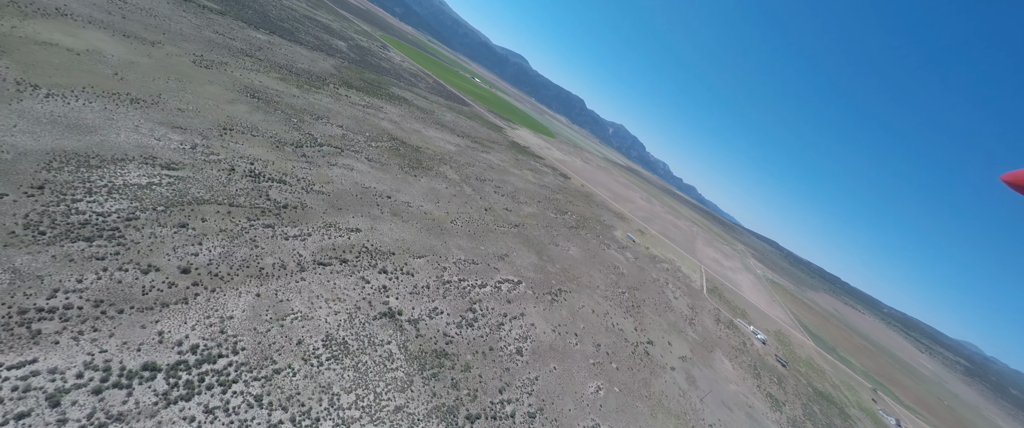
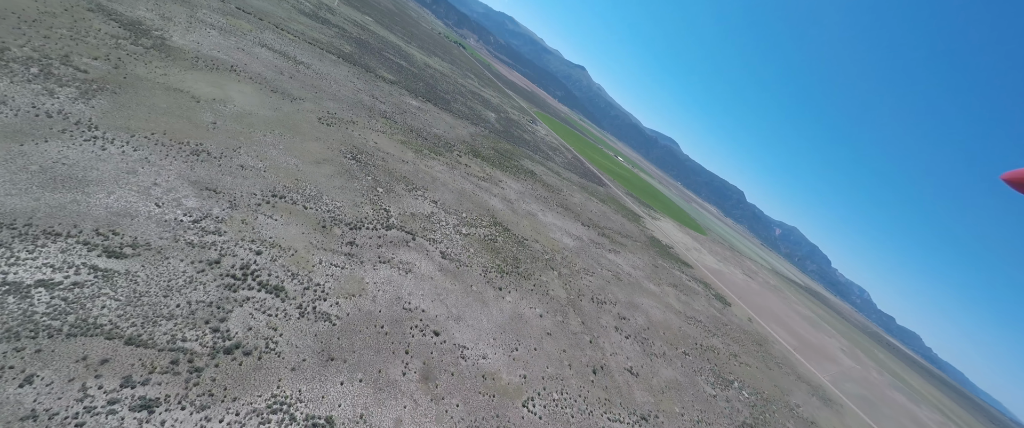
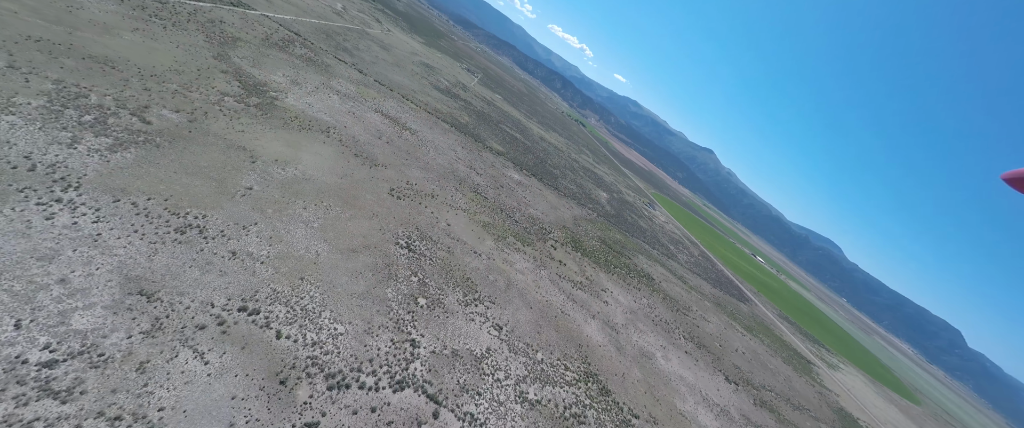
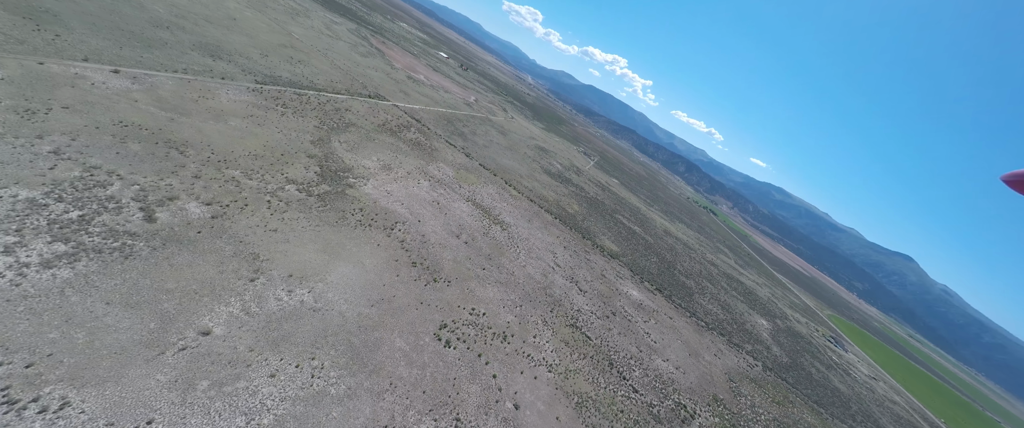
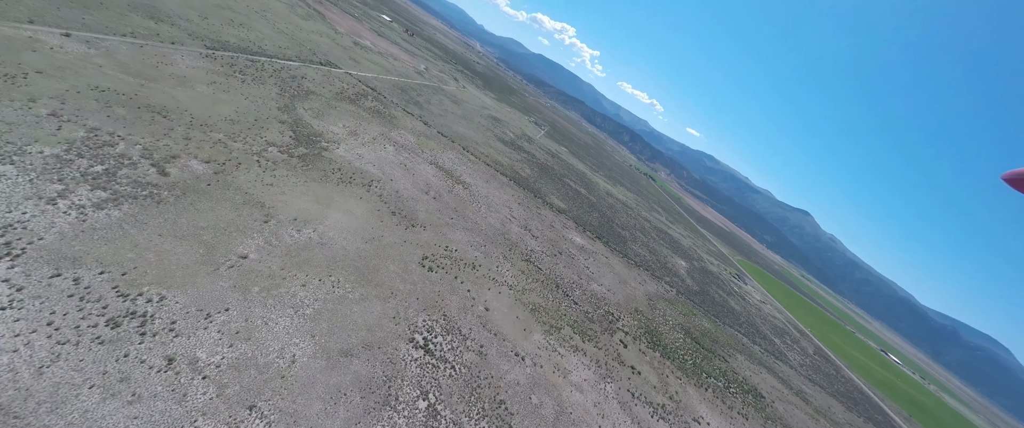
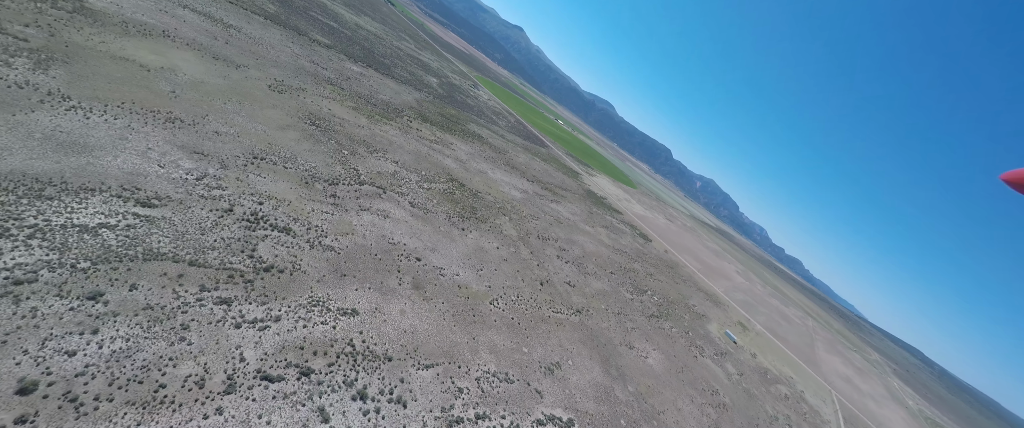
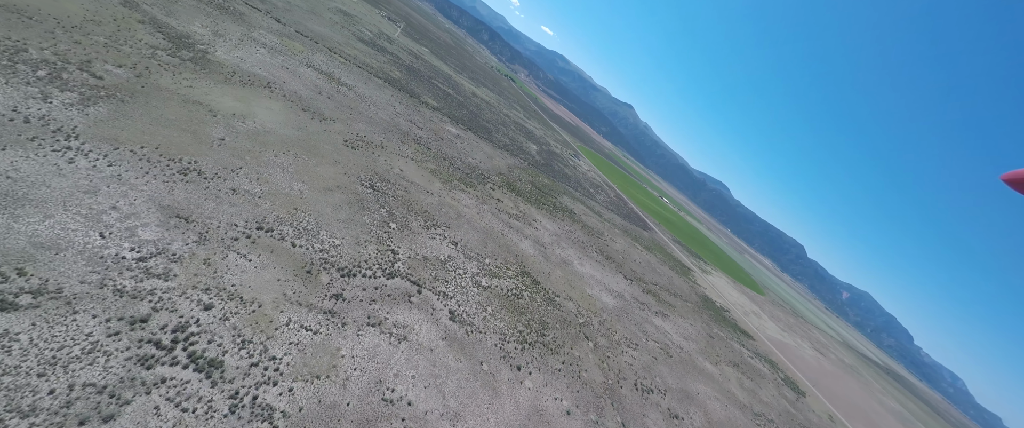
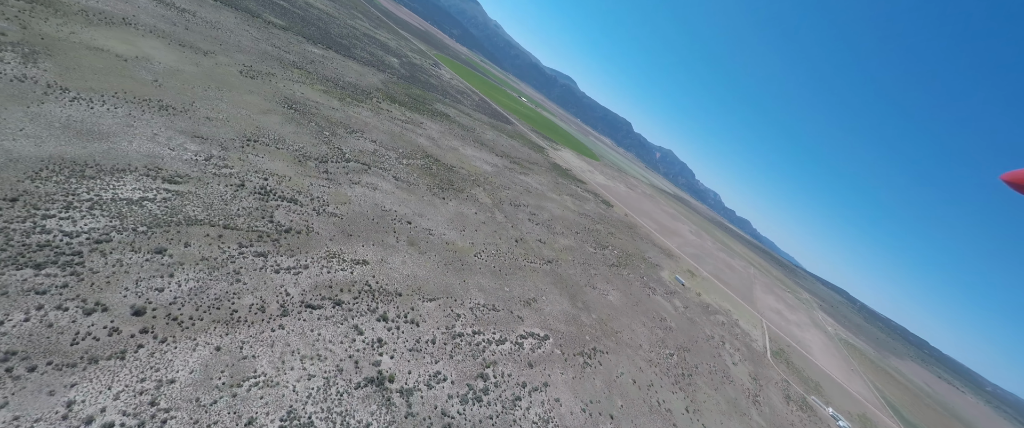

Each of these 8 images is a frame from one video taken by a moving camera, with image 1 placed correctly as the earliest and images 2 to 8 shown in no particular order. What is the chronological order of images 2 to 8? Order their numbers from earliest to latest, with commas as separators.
8, 6, 2, 7, 3, 5, 4
